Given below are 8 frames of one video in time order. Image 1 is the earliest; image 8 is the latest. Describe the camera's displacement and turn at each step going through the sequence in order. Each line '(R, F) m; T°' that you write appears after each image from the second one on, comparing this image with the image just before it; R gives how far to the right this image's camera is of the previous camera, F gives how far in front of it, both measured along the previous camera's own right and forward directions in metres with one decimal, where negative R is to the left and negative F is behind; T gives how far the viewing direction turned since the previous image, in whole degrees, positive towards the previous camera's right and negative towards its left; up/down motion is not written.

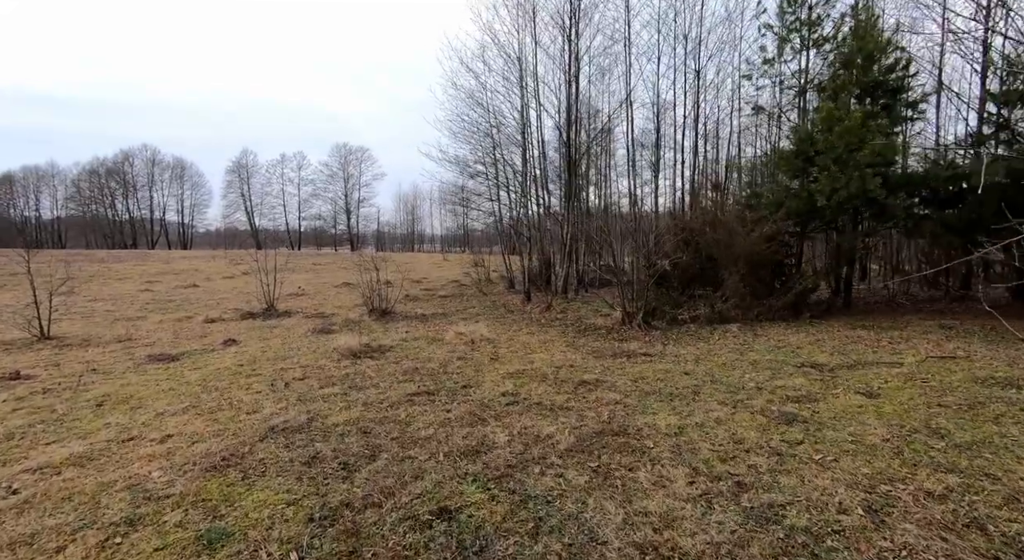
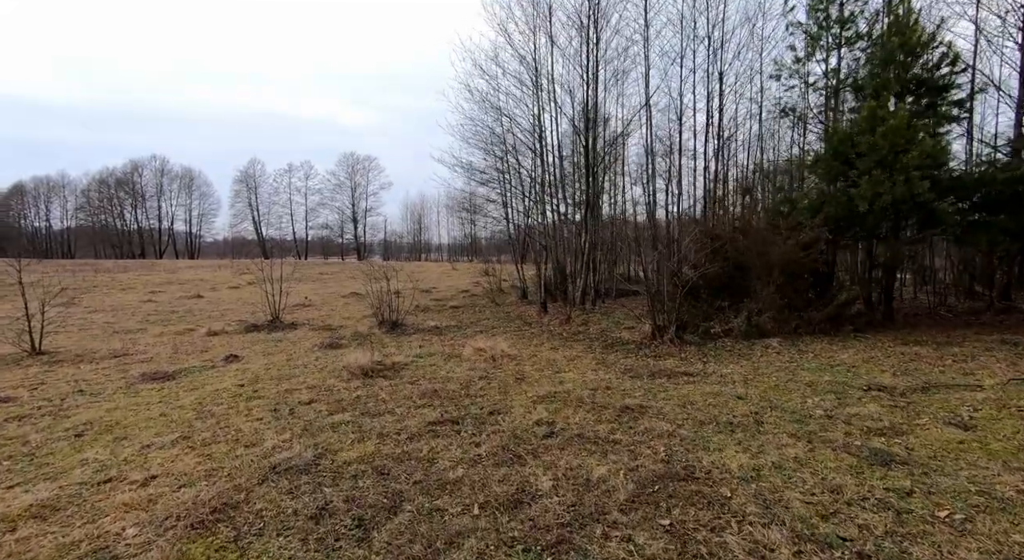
(-0.2, +0.6) m; -1°
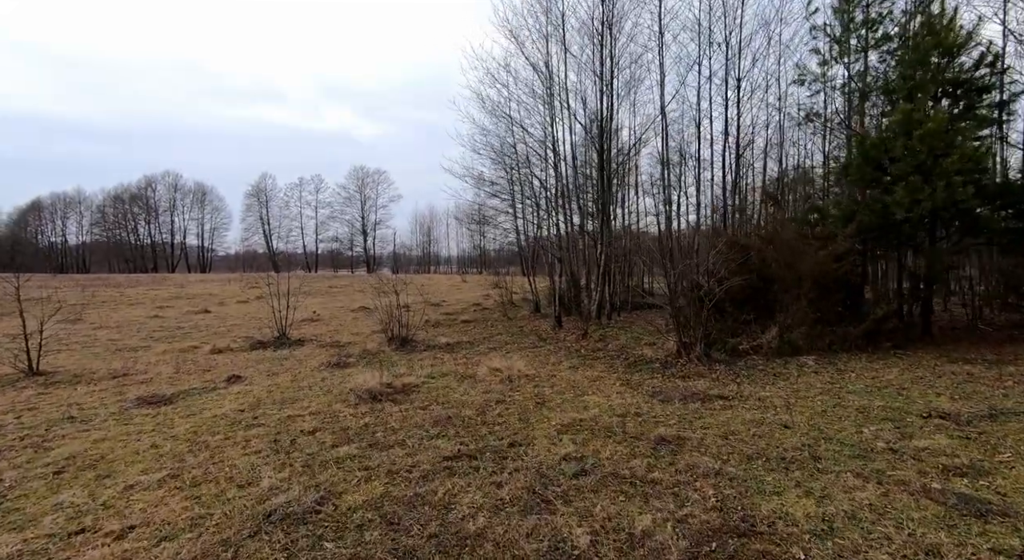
(-0.1, +0.4) m; -1°
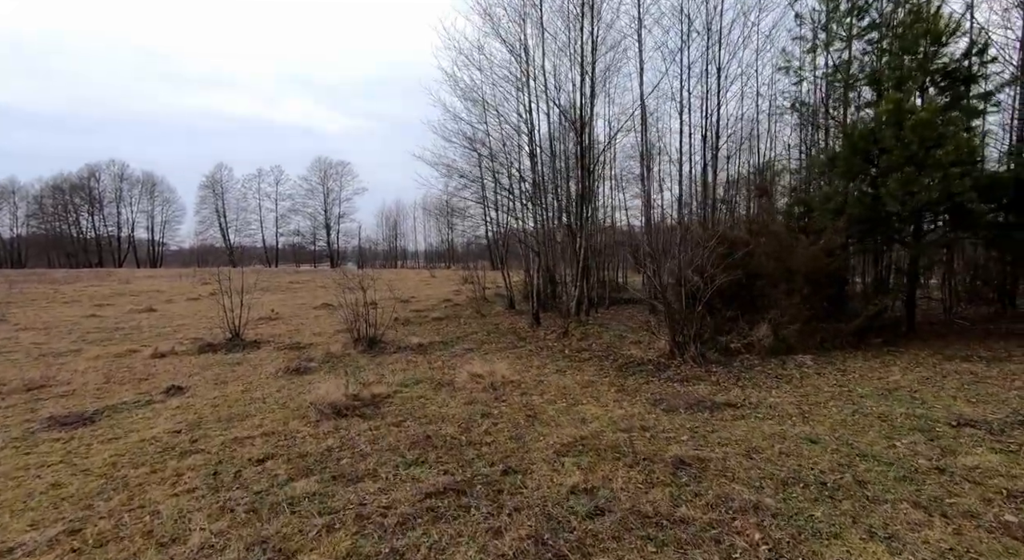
(-0.2, +0.7) m; +4°
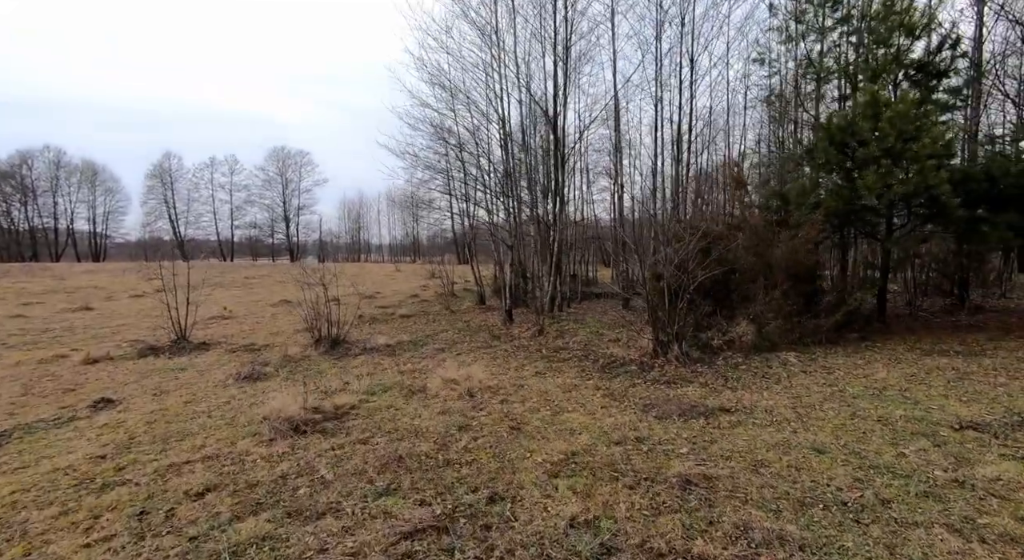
(-0.1, +0.5) m; +4°
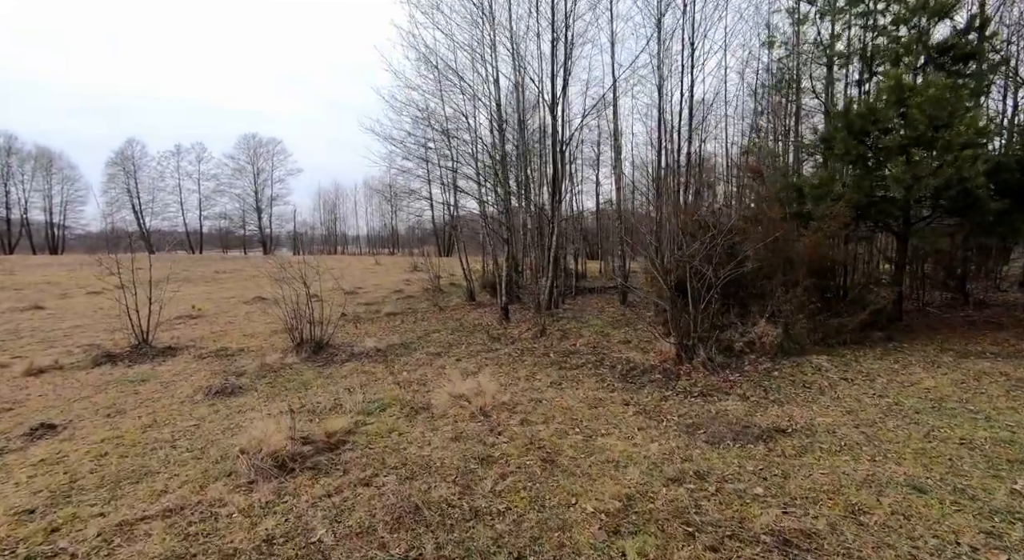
(-0.4, +0.7) m; +2°
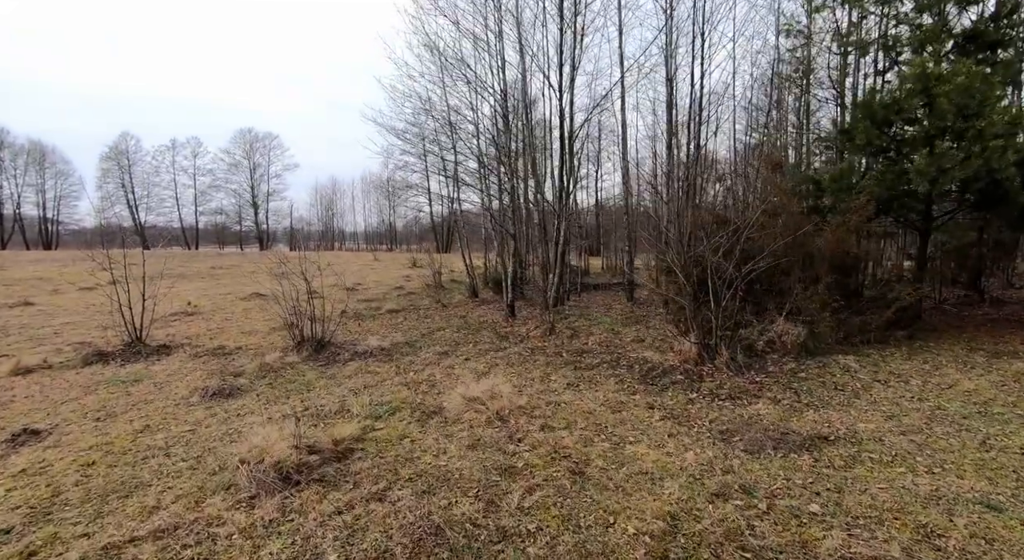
(-0.2, +0.3) m; 0°
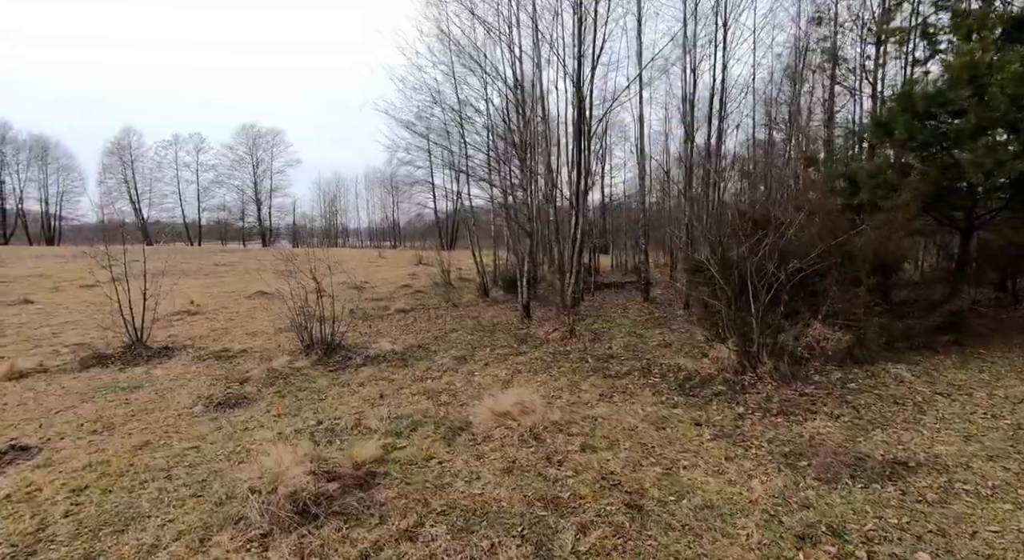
(-0.2, +0.4) m; 0°
